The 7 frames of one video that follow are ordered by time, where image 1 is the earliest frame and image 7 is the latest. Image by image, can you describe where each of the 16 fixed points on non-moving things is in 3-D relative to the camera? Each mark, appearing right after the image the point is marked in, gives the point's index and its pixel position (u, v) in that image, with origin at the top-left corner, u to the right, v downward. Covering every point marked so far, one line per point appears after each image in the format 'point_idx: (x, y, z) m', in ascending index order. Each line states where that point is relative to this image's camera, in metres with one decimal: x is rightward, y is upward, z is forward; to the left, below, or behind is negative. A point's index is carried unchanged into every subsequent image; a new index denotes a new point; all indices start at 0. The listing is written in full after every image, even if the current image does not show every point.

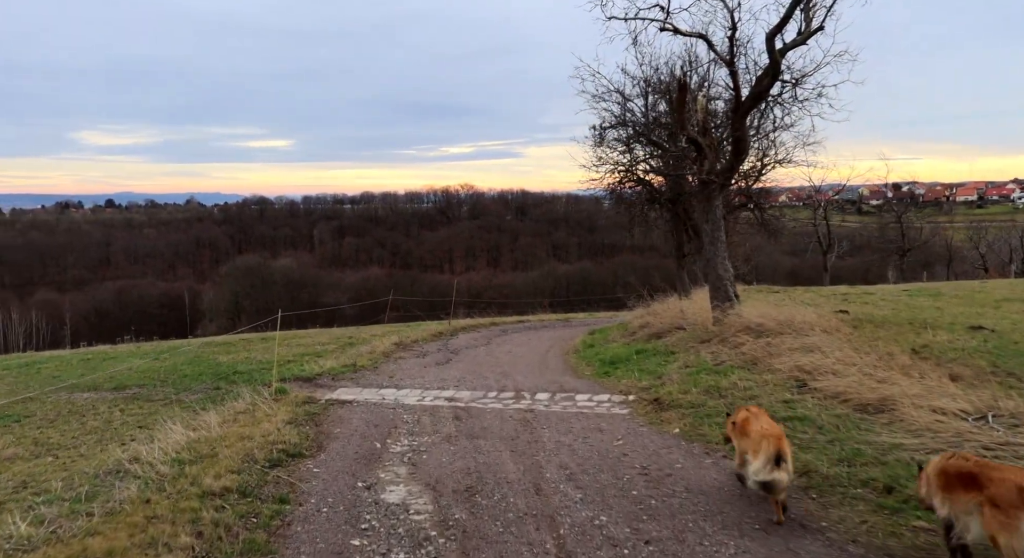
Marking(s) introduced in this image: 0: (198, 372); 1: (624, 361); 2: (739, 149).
0: (-6.2, -1.8, +15.7) m
1: (+1.9, -1.4, +13.2) m
2: (+4.0, +2.3, +13.8) m
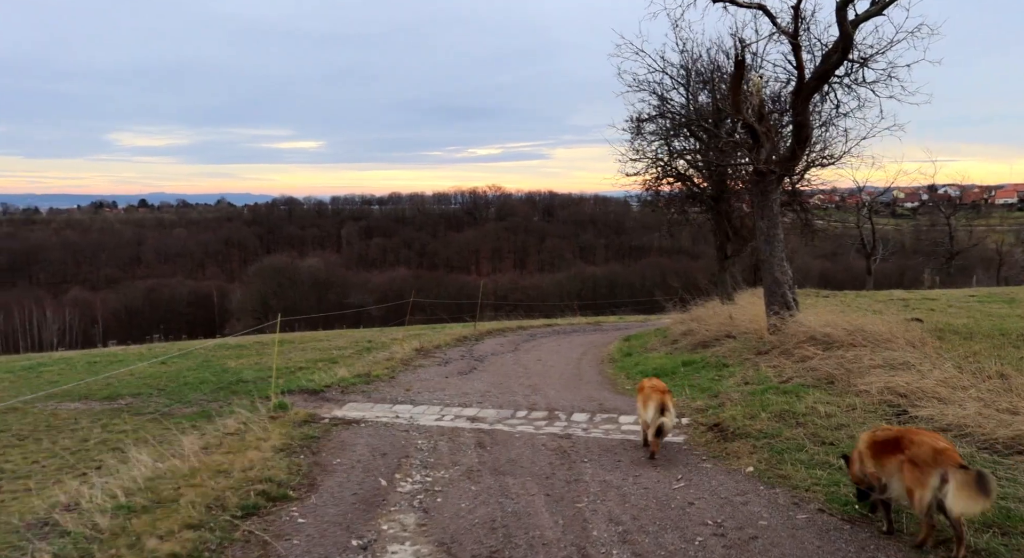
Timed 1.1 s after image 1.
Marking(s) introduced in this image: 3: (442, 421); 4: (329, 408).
0: (-5.6, -1.8, +14.5) m
1: (+2.3, -1.4, +11.7) m
2: (+4.5, +2.2, +12.2) m
3: (-0.8, -1.6, +9.1) m
4: (-2.3, -1.6, +10.1) m
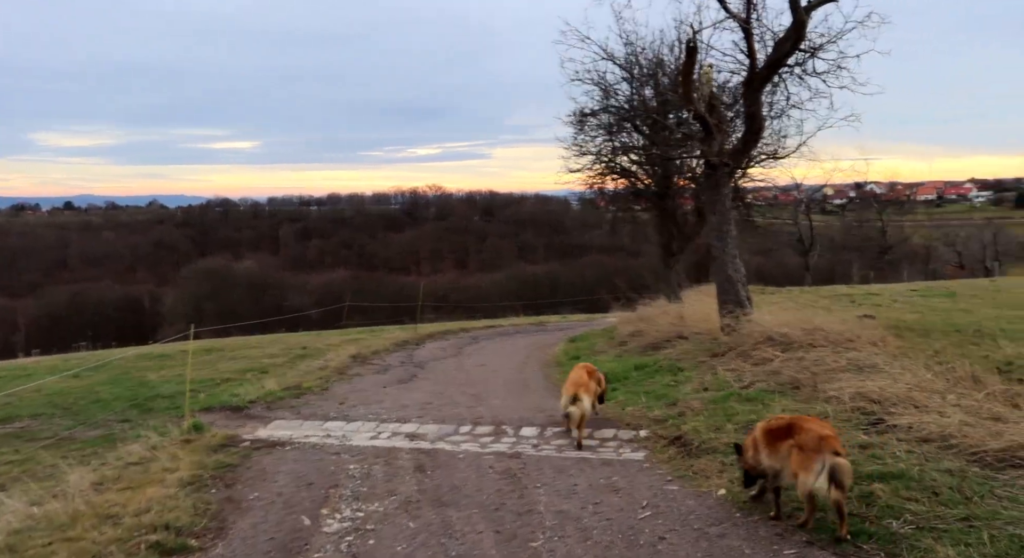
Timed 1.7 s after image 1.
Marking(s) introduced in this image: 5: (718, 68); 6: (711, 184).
0: (-6.6, -1.9, +13.2) m
1: (+1.5, -1.4, +11.1) m
2: (+3.6, +2.3, +11.7) m
3: (-1.4, -1.7, +8.3) m
4: (-3.0, -1.7, +9.1) m
5: (+3.4, +3.5, +13.2) m
6: (+3.1, +1.5, +12.3) m
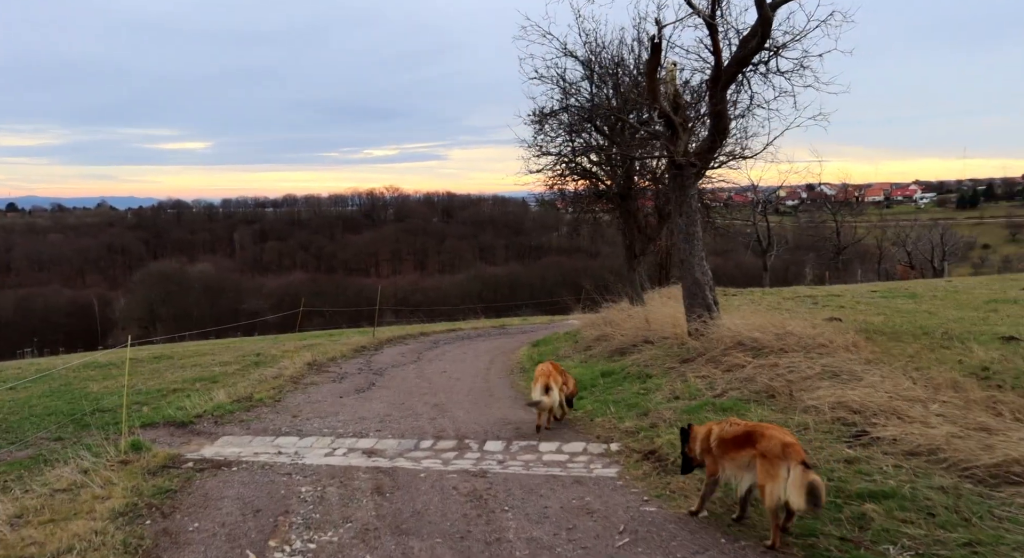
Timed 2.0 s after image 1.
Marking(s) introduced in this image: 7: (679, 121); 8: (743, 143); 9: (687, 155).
0: (-7.2, -2.0, +12.4) m
1: (+1.0, -1.5, +10.7) m
2: (+3.0, +2.2, +11.5) m
3: (-1.8, -1.8, +7.7) m
4: (-3.4, -1.8, +8.5) m
5: (+2.8, +3.5, +12.9) m
6: (+2.5, +1.4, +12.0) m
7: (+2.5, +2.4, +11.8) m
8: (+3.9, +2.3, +13.2) m
9: (+2.6, +1.8, +11.7) m
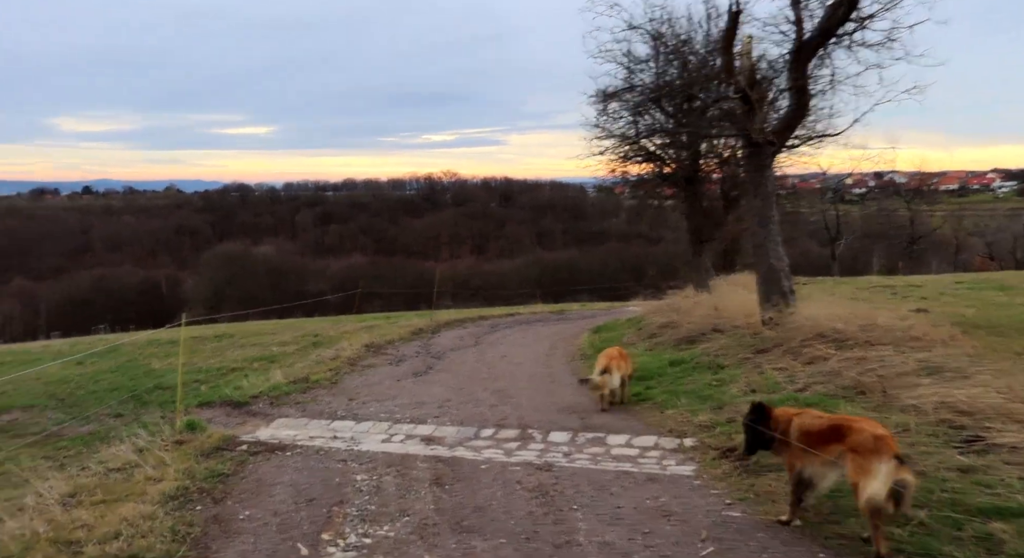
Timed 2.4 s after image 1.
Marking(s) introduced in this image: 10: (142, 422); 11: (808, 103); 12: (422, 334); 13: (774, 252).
0: (-6.2, -1.7, +12.5) m
1: (+1.9, -1.3, +10.2) m
2: (+3.9, +2.4, +10.7) m
3: (-1.2, -1.6, +7.4) m
4: (-2.7, -1.5, +8.3) m
5: (+3.8, +3.7, +12.2) m
6: (+3.5, +1.6, +11.3) m
7: (+3.5, +2.6, +11.1) m
8: (+4.9, +2.5, +12.4) m
9: (+3.5, +2.0, +11.0) m
10: (-4.1, -1.6, +8.7) m
11: (+4.0, +2.4, +10.7) m
12: (-2.3, -1.4, +19.7) m
13: (+3.7, +0.4, +11.3) m
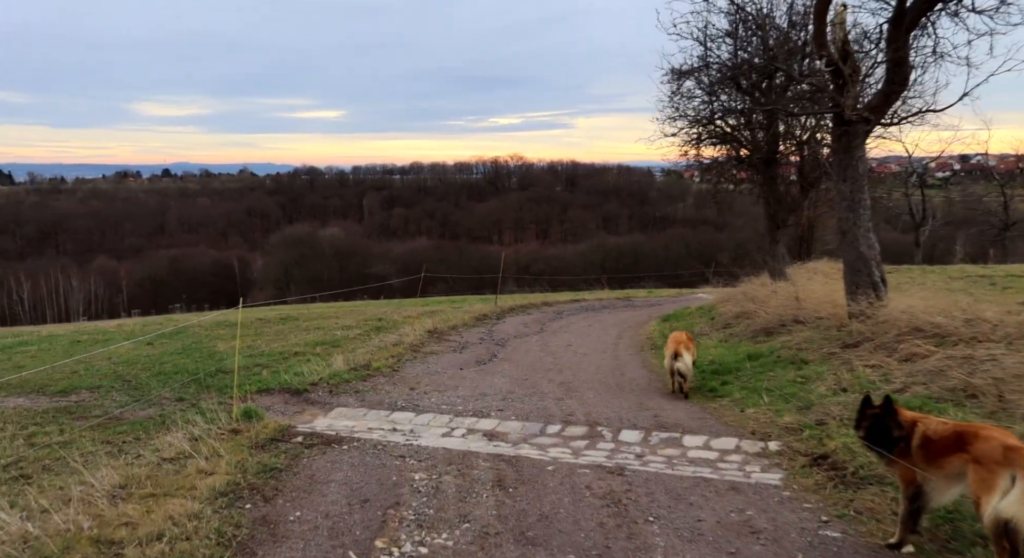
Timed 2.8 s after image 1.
0: (-5.2, -1.4, +12.5) m
1: (+2.7, -1.1, +9.6) m
2: (+4.8, +2.6, +9.8) m
3: (-0.6, -1.4, +7.1) m
4: (-2.0, -1.4, +8.0) m
5: (+4.8, +3.8, +11.3) m
6: (+4.4, +1.8, +10.5) m
7: (+4.4, +2.7, +10.3) m
8: (+5.9, +2.6, +11.5) m
9: (+4.4, +2.2, +10.1) m
10: (-3.4, -1.4, +8.5) m
11: (+4.9, +2.5, +9.8) m
12: (-0.7, -1.0, +19.3) m
13: (+4.7, +0.5, +10.4) m
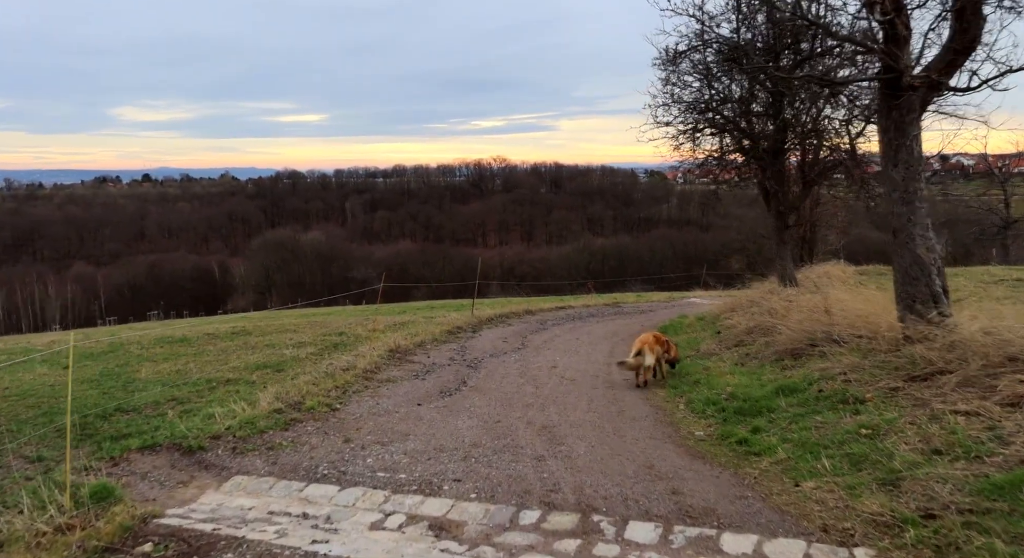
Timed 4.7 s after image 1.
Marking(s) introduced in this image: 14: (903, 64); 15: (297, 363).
0: (-5.6, -1.6, +10.2) m
1: (+2.4, -1.2, +7.4) m
2: (+4.5, +2.4, +7.7) m
3: (-0.8, -1.6, +4.8) m
4: (-2.3, -1.5, +5.8) m
5: (+4.4, +3.7, +9.1) m
6: (+4.0, +1.7, +8.4) m
7: (+4.0, +2.6, +8.1) m
8: (+5.5, +2.5, +9.4) m
9: (+4.1, +2.1, +8.0) m
10: (-3.6, -1.6, +6.2) m
11: (+4.5, +2.4, +7.7) m
12: (-1.2, -1.2, +17.1) m
13: (+4.3, +0.4, +8.3) m
14: (+4.0, +2.2, +8.0) m
15: (-3.6, -1.4, +13.3) m
